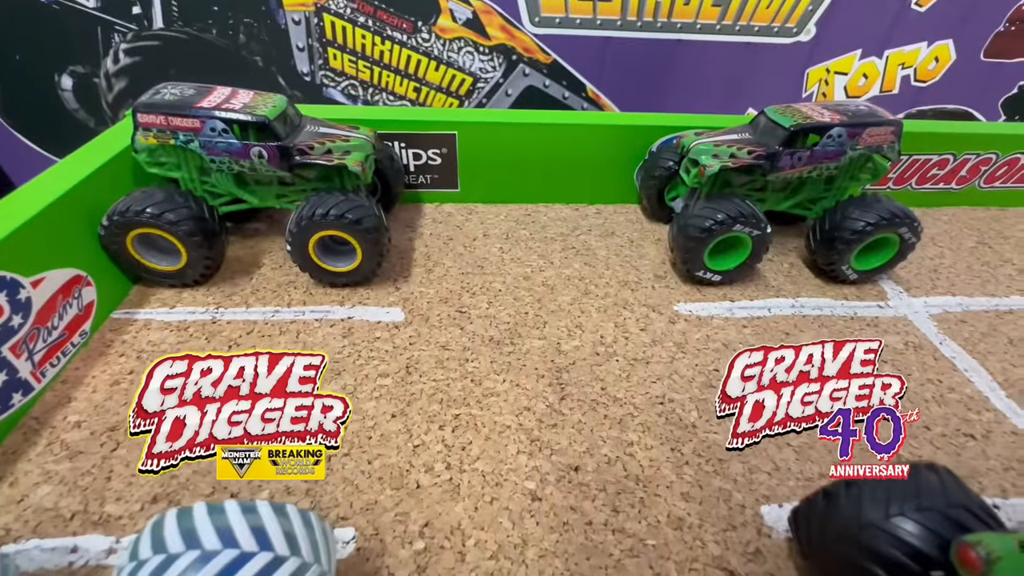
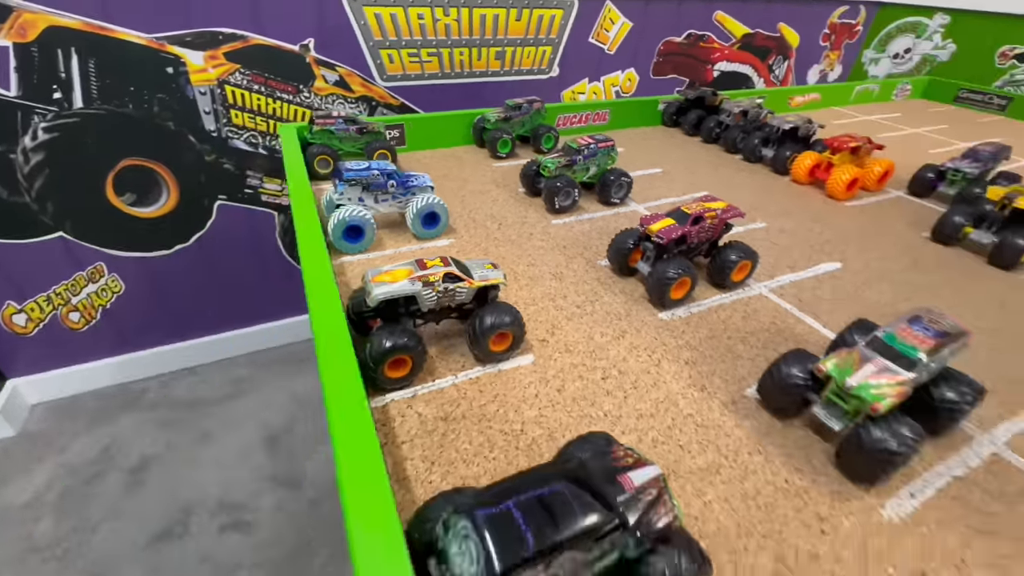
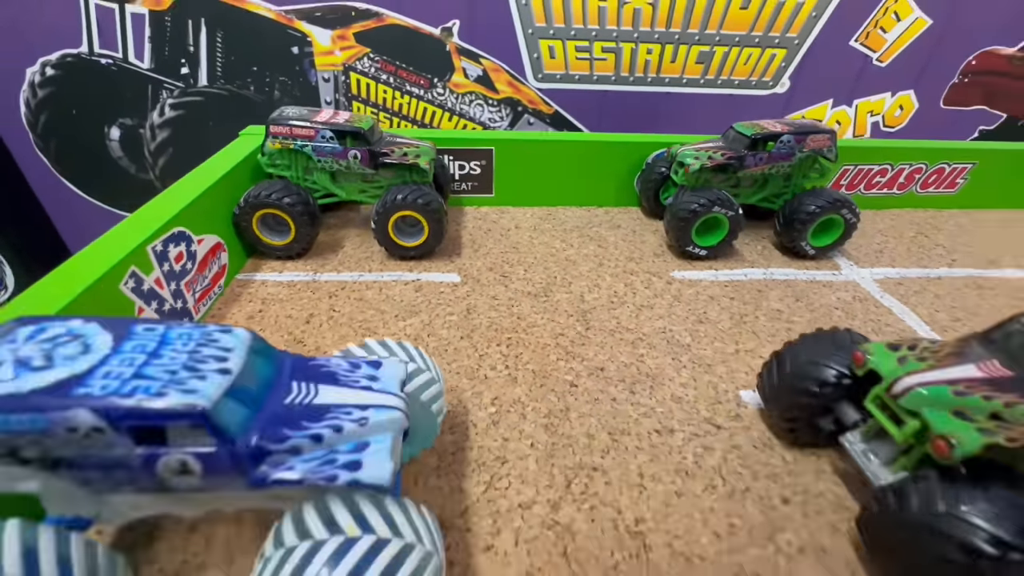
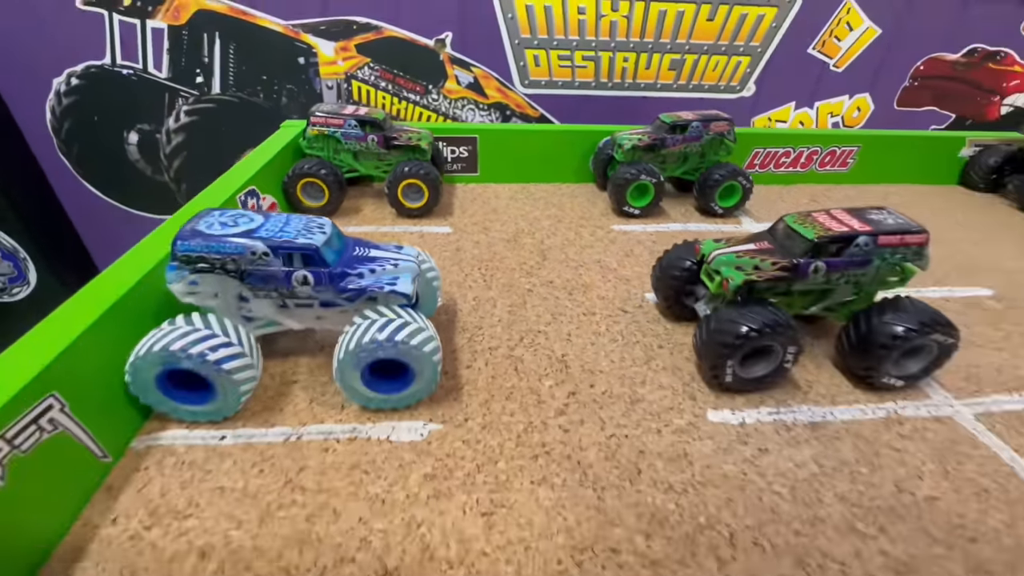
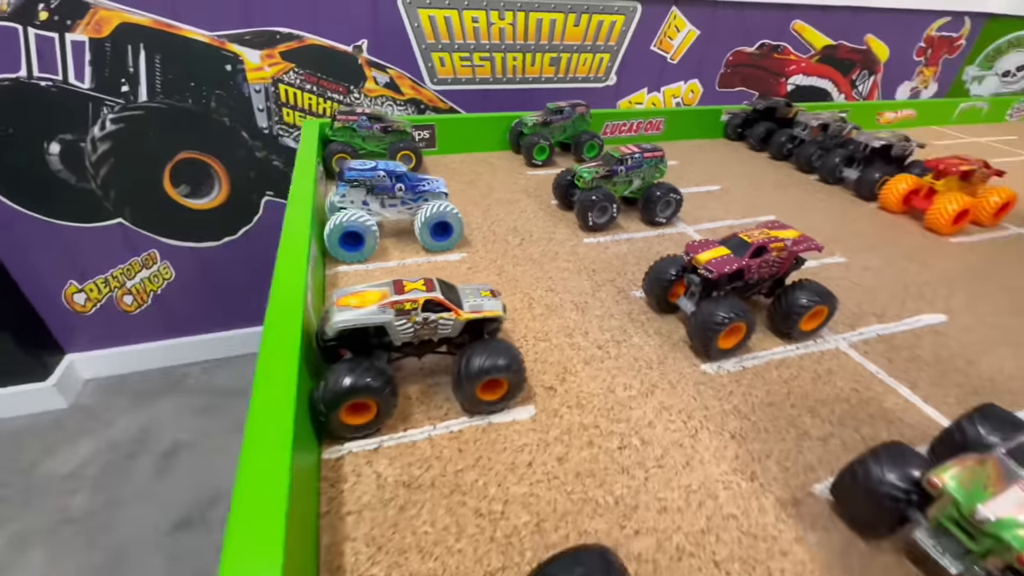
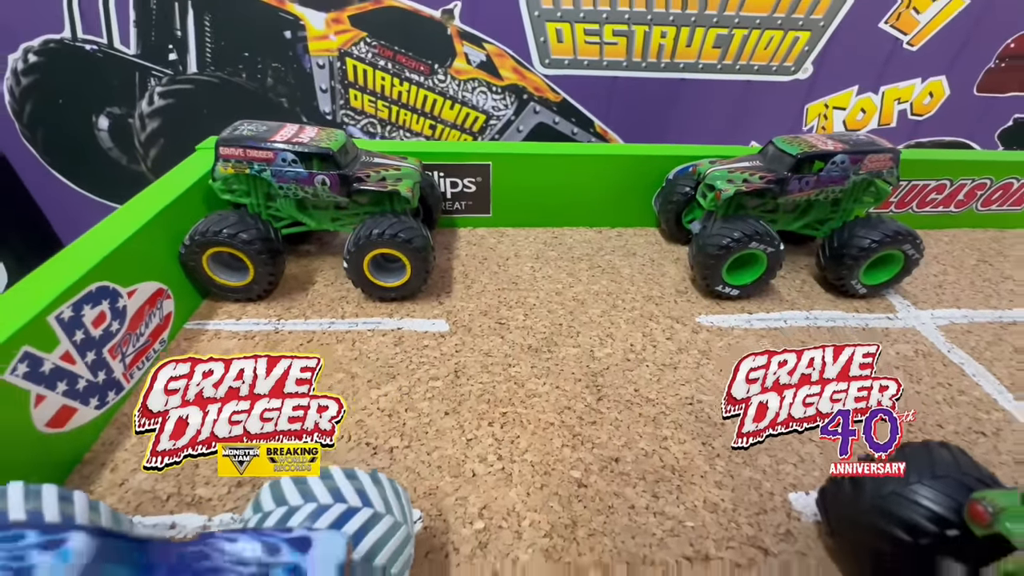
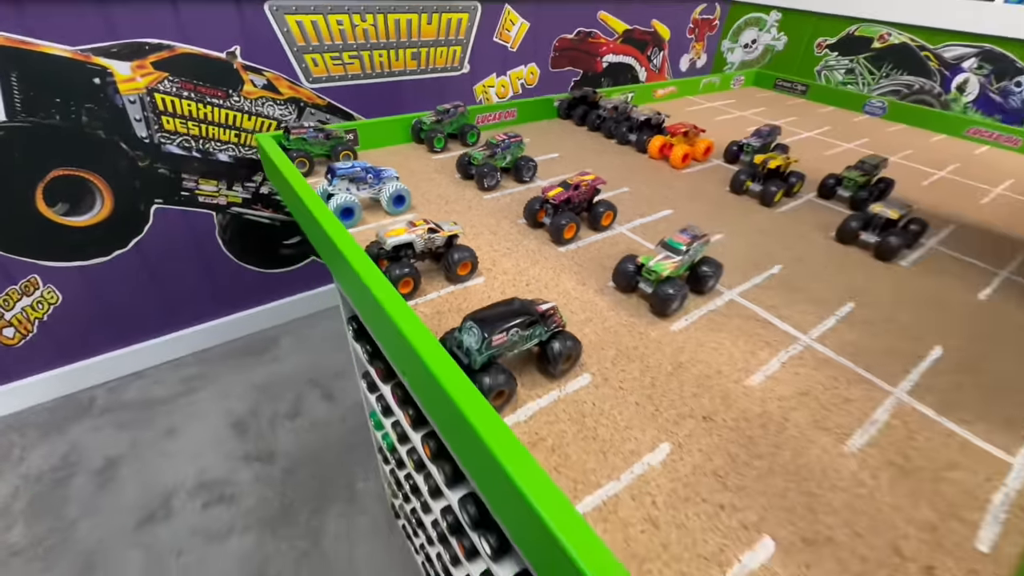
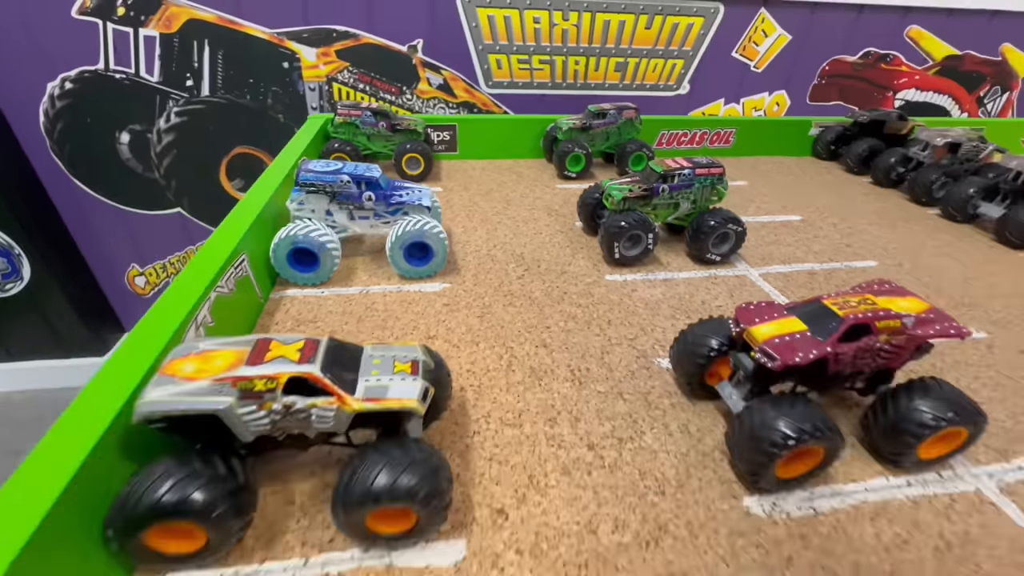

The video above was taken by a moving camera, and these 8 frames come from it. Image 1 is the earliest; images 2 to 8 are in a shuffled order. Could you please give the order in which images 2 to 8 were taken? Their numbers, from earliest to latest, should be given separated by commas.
6, 3, 4, 8, 5, 2, 7
